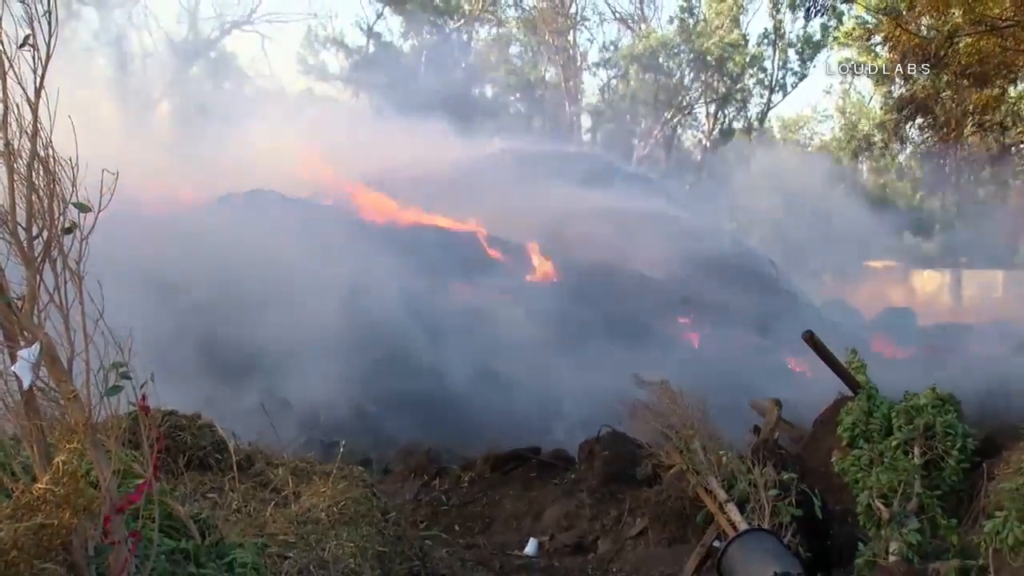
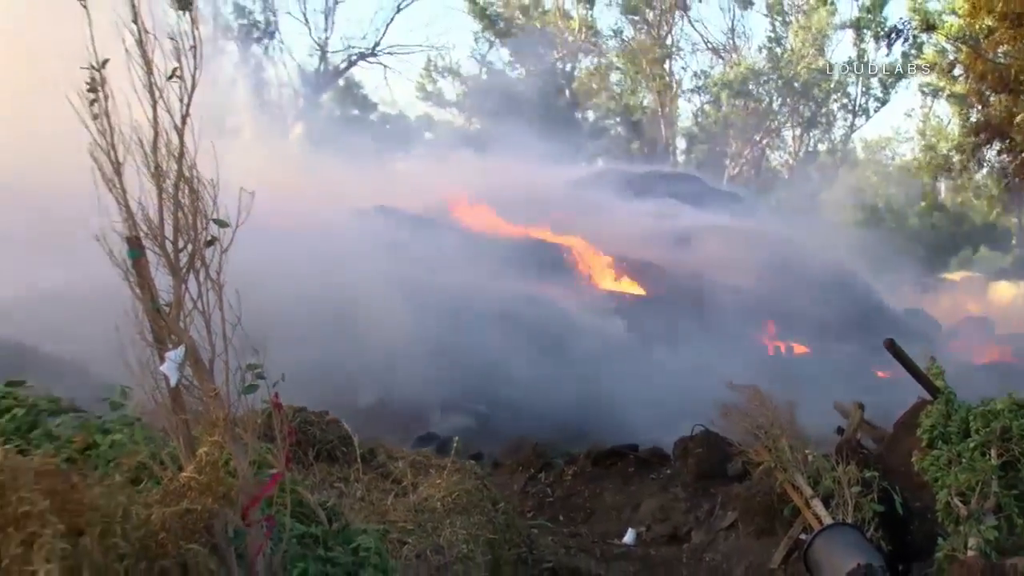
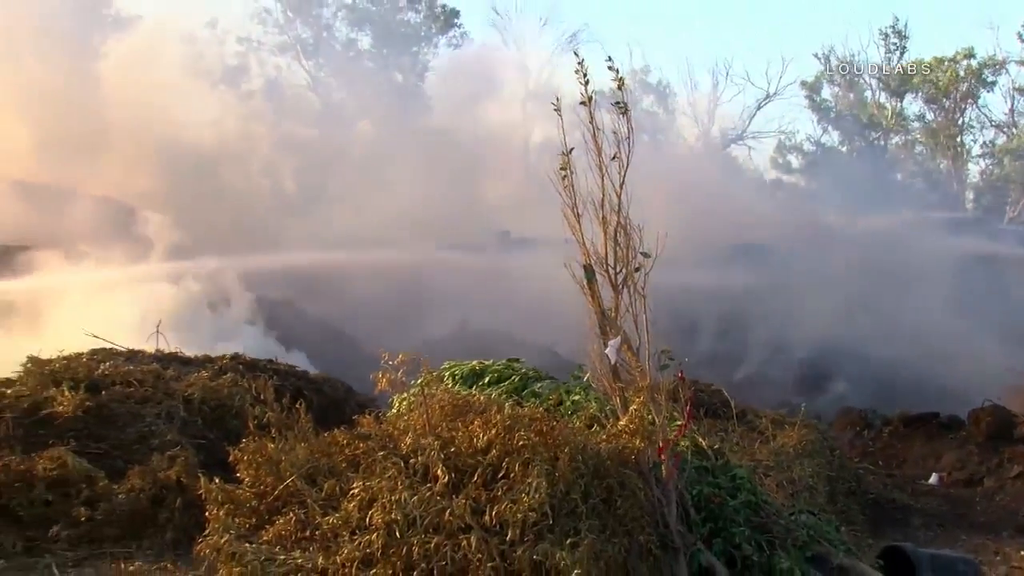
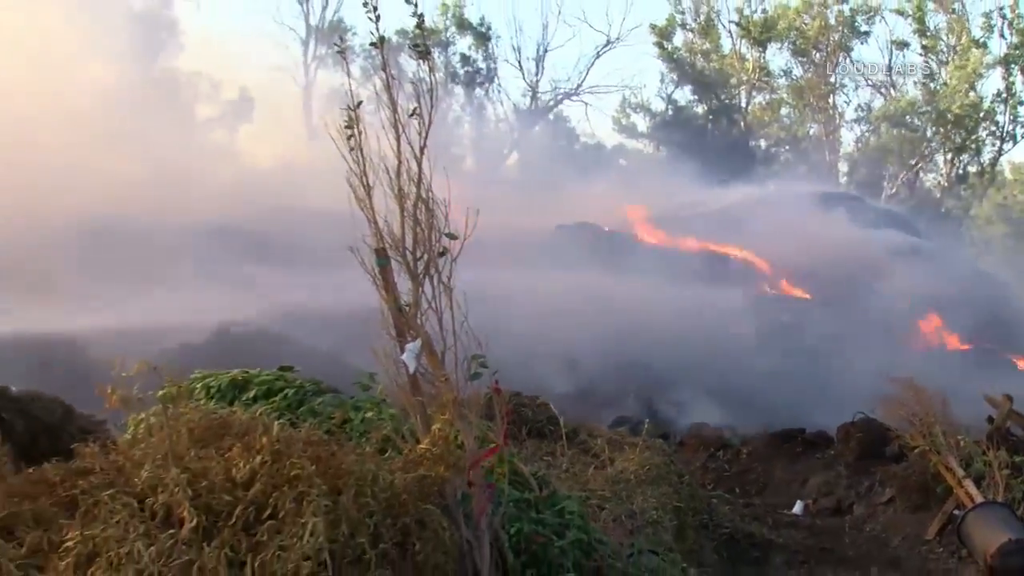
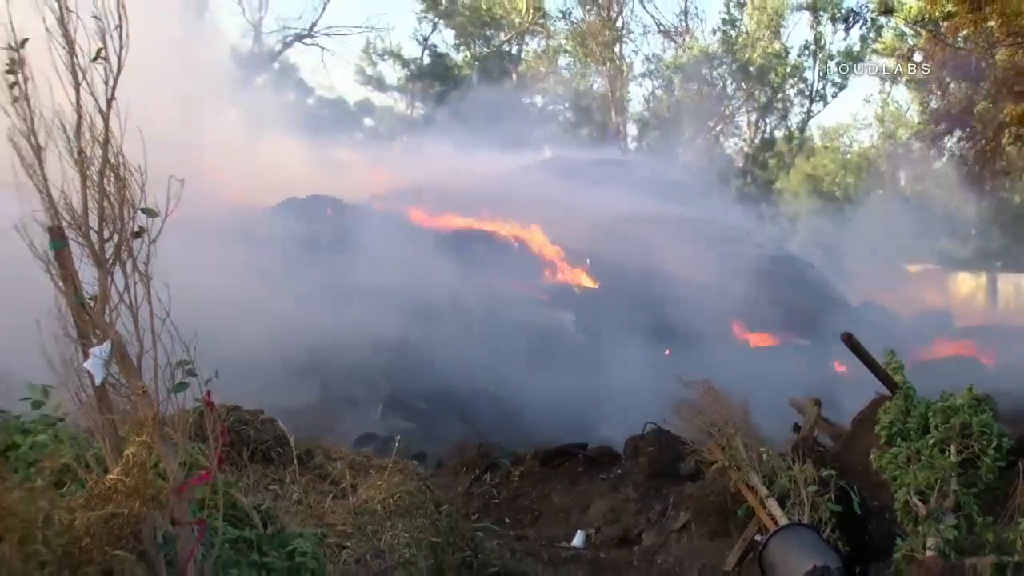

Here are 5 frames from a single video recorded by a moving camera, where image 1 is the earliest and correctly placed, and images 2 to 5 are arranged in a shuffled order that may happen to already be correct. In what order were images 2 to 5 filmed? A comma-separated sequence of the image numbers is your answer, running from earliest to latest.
5, 2, 4, 3
